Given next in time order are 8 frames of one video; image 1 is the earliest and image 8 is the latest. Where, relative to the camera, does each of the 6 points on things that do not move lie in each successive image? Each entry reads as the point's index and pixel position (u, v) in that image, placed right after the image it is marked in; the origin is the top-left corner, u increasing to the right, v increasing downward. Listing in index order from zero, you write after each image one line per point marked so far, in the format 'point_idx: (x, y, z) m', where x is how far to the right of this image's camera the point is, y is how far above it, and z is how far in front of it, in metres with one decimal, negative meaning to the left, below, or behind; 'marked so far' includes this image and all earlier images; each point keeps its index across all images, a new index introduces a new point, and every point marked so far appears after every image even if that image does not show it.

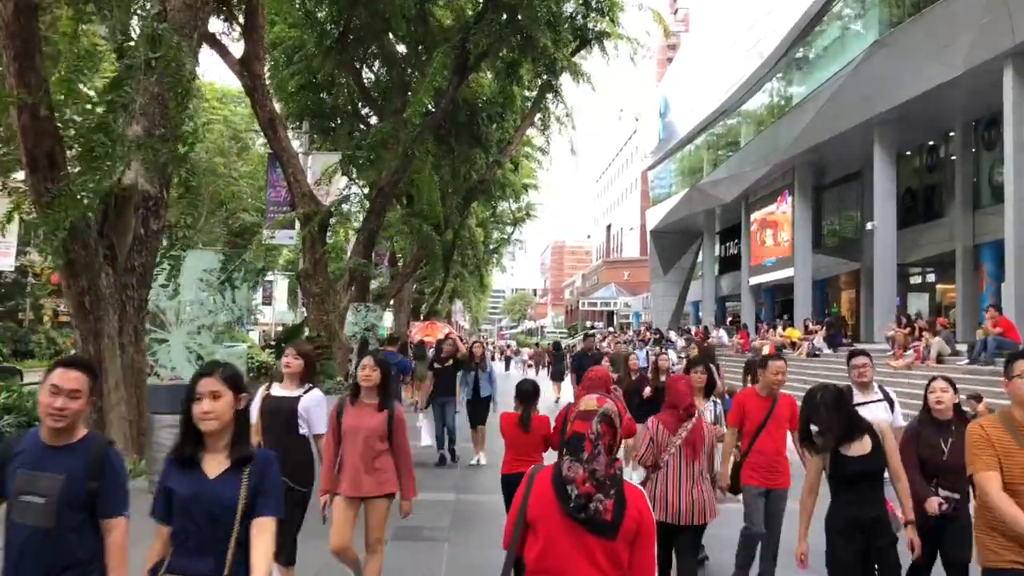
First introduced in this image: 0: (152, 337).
0: (-4.1, -0.6, +10.5) m
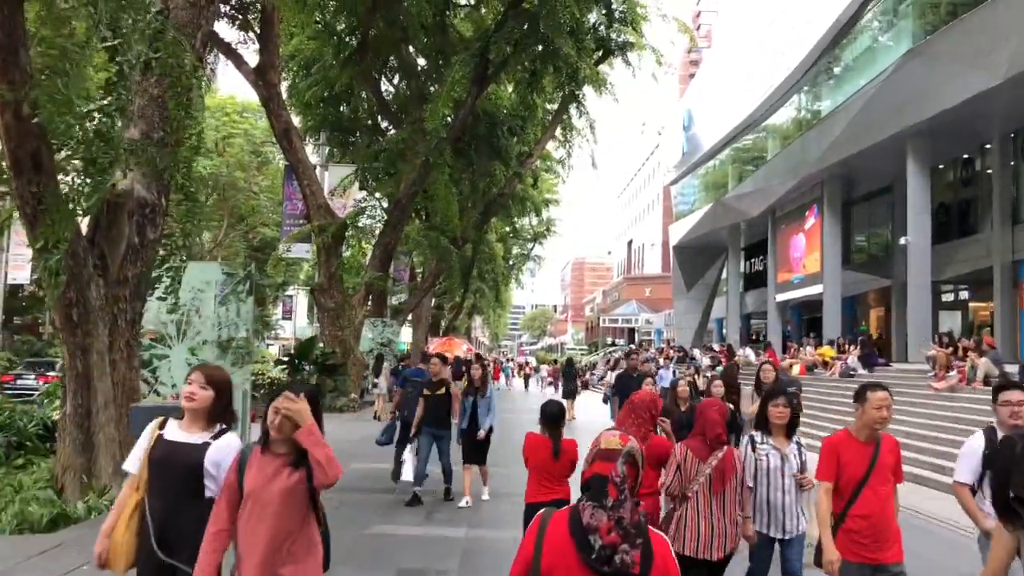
0: (-3.9, -0.7, +10.0) m
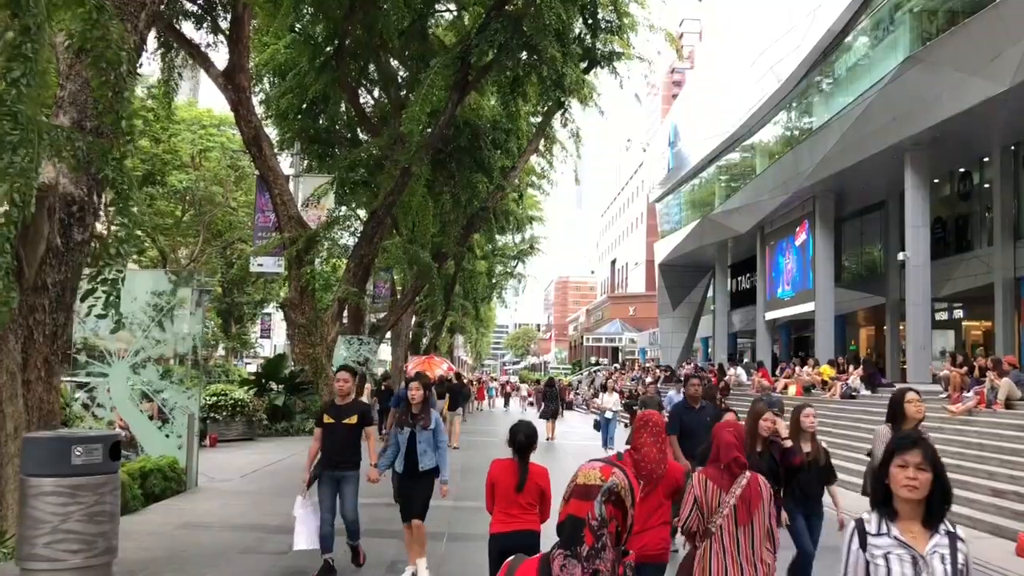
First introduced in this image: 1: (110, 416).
0: (-4.1, -0.8, +9.0) m
1: (-3.9, -1.3, +9.0) m
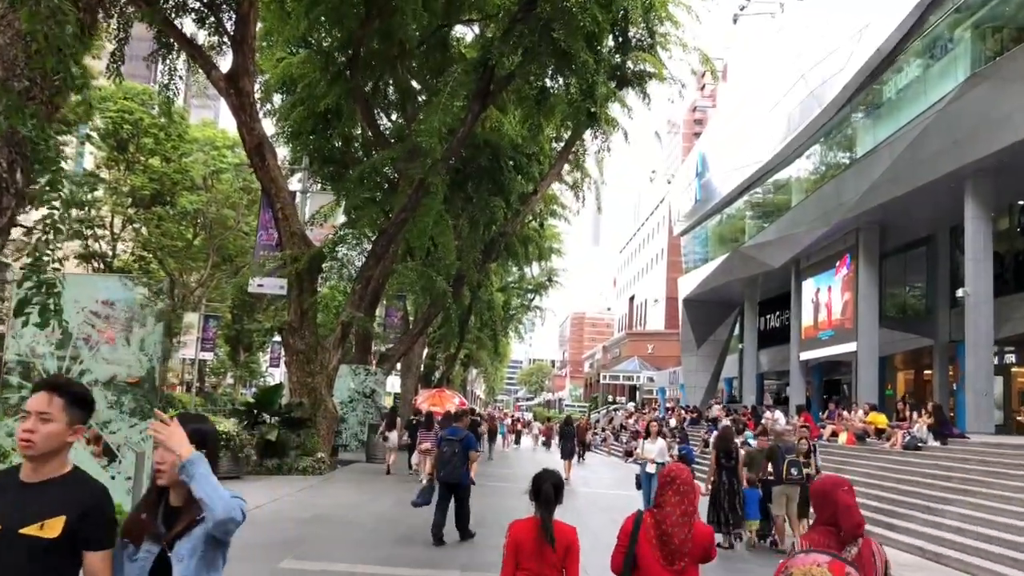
0: (-3.9, -0.9, +7.5) m
1: (-3.7, -1.3, +7.5) m
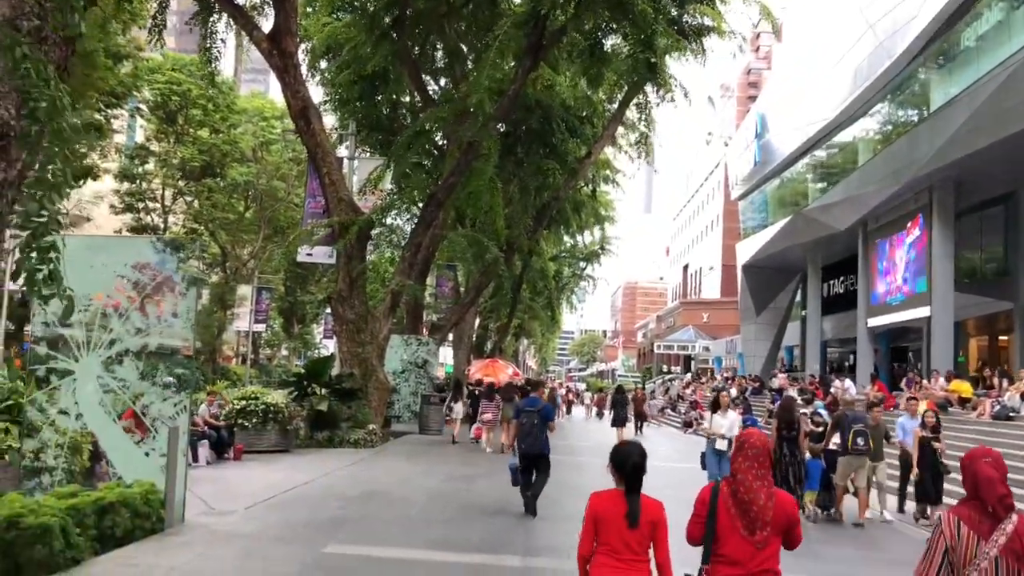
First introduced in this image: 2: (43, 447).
0: (-3.4, -0.6, +7.0) m
1: (-3.3, -1.1, +7.0) m
2: (-3.5, -1.2, +6.9) m
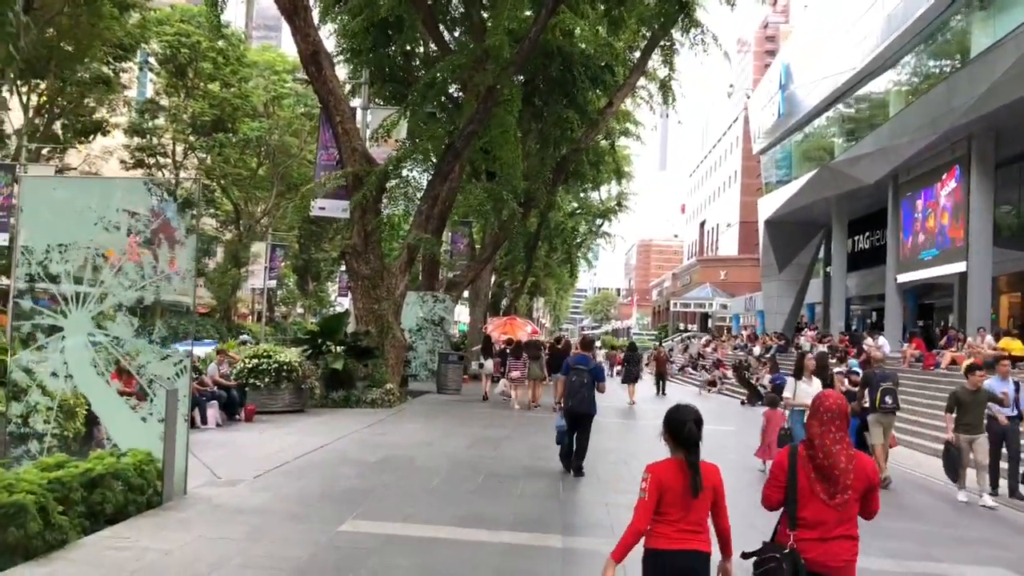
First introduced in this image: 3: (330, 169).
0: (-3.2, -0.3, +6.4) m
1: (-3.1, -0.7, +6.4) m
2: (-3.2, -0.8, +6.3) m
3: (-3.1, +2.0, +16.2) m
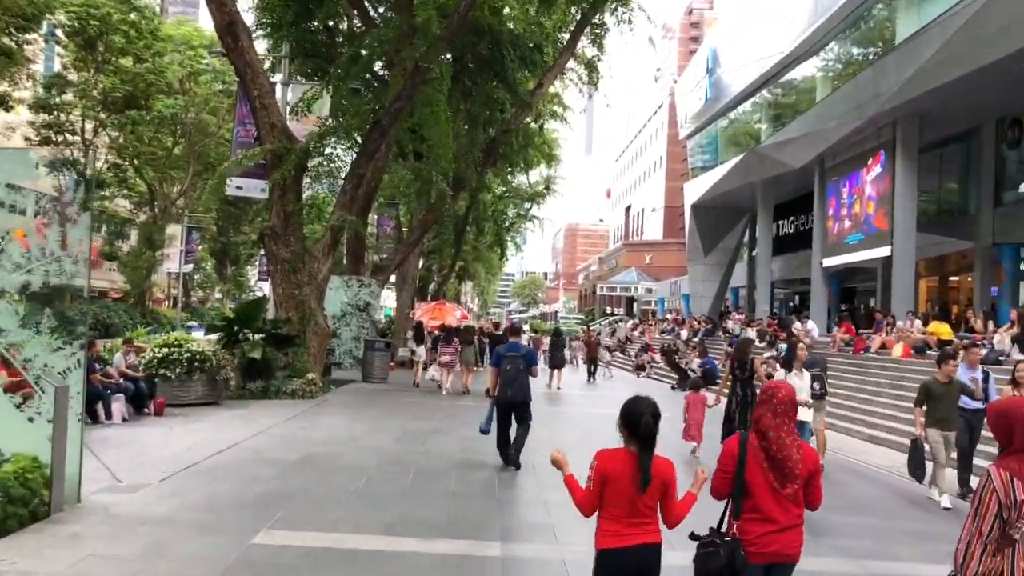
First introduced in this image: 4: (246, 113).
0: (-3.6, -0.2, +5.6) m
1: (-3.5, -0.6, +5.7) m
2: (-3.6, -0.7, +5.6) m
3: (-4.3, +2.3, +15.4) m
4: (-4.3, +2.9, +15.3) m
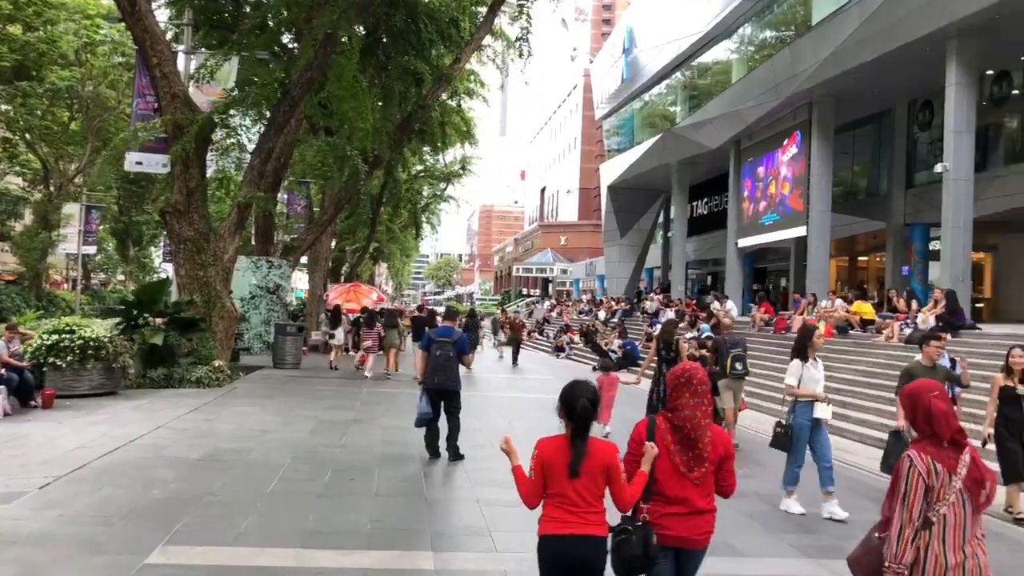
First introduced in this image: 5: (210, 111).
0: (-4.0, -0.1, +4.8) m
1: (-3.8, -0.5, +4.9) m
2: (-4.0, -0.6, +4.7) m
3: (-5.6, +2.6, +14.4) m
4: (-5.6, +3.1, +14.3) m
5: (-4.5, +2.6, +13.9) m
